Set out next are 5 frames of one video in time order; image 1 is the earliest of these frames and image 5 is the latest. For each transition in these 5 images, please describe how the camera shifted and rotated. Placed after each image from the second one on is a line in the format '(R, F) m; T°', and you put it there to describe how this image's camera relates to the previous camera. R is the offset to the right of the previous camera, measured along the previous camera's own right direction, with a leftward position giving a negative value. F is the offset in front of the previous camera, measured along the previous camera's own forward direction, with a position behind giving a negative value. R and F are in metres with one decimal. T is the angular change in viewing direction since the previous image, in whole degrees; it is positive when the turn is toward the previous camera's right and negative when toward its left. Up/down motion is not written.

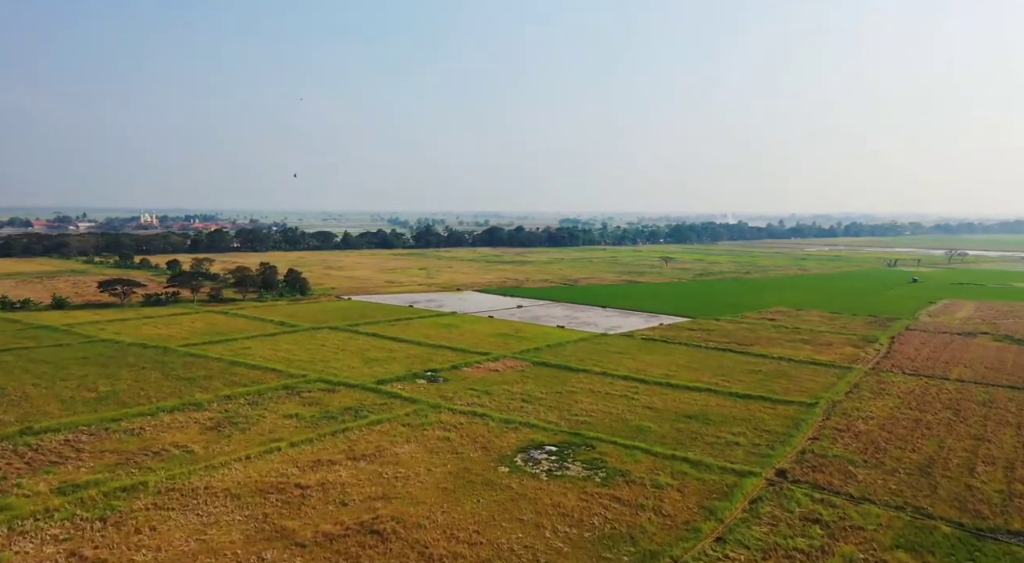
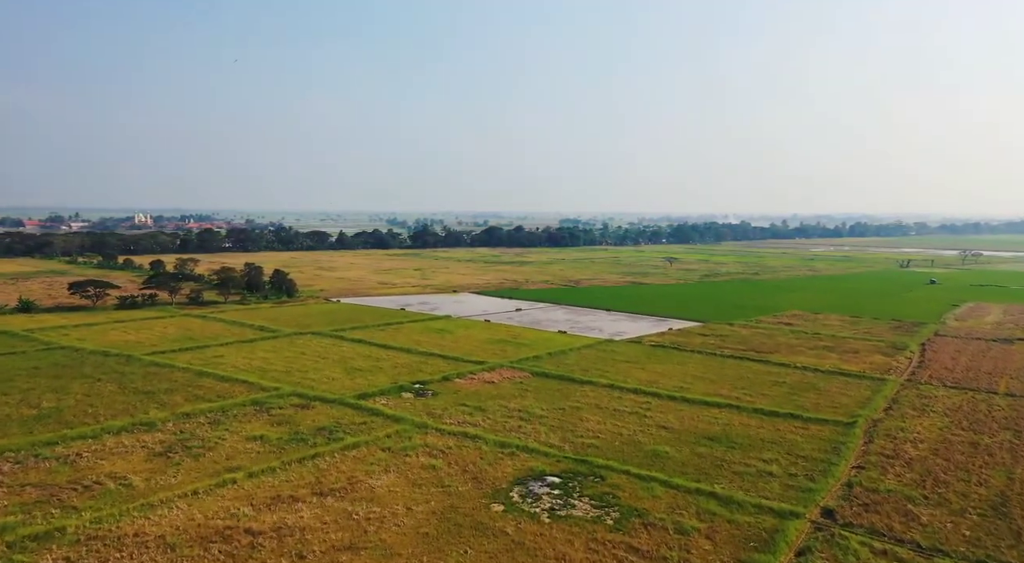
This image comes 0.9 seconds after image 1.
(+0.1, +3.0) m; 0°
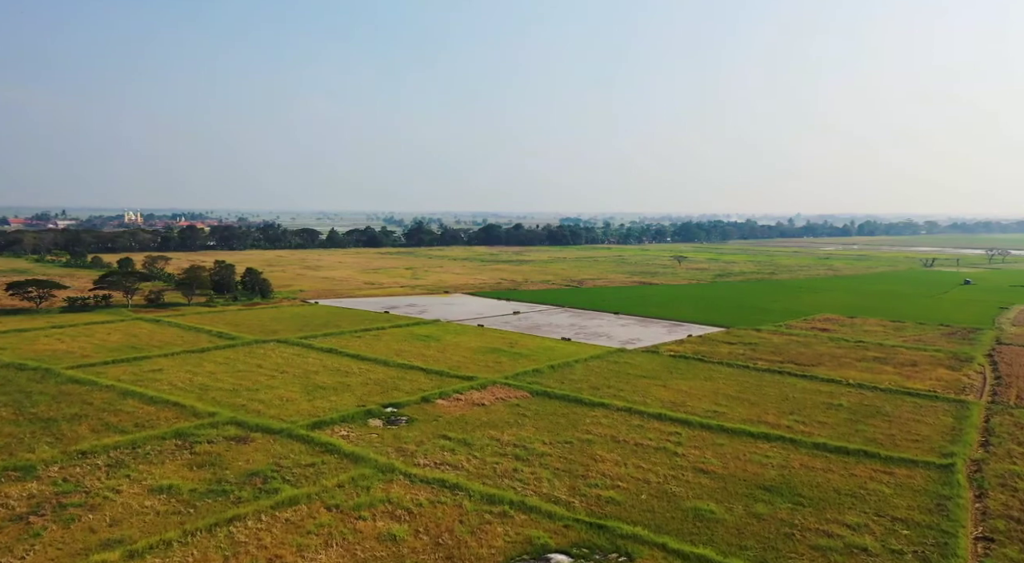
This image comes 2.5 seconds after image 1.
(+0.2, +5.3) m; 0°
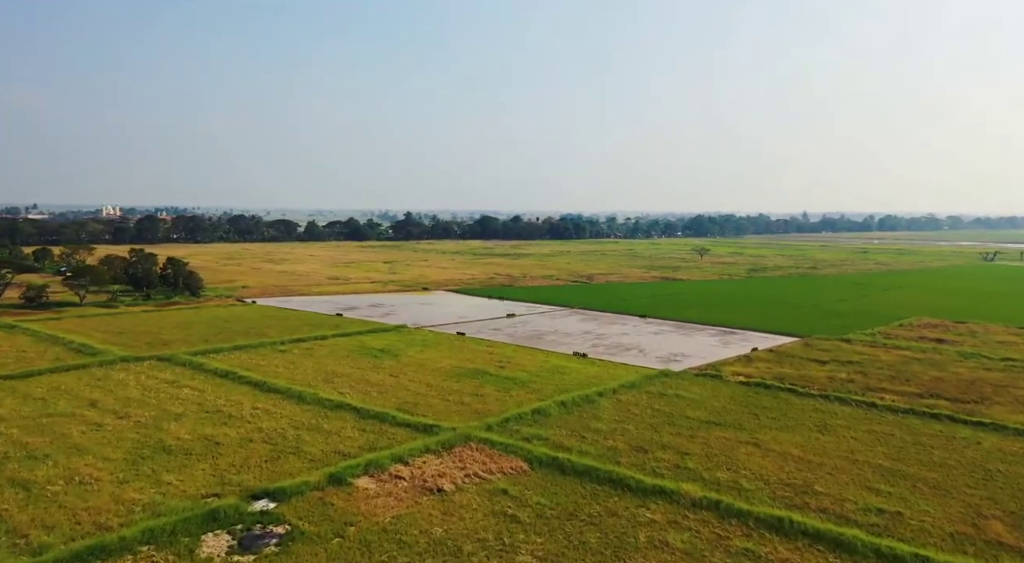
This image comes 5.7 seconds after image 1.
(+0.3, +10.7) m; 0°
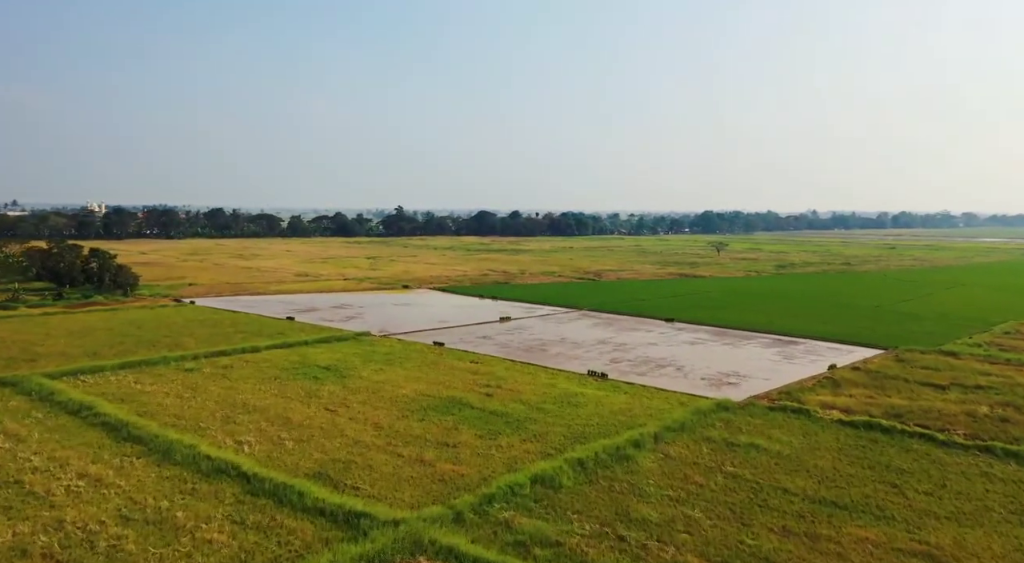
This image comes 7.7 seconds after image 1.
(+0.2, +6.8) m; 0°
